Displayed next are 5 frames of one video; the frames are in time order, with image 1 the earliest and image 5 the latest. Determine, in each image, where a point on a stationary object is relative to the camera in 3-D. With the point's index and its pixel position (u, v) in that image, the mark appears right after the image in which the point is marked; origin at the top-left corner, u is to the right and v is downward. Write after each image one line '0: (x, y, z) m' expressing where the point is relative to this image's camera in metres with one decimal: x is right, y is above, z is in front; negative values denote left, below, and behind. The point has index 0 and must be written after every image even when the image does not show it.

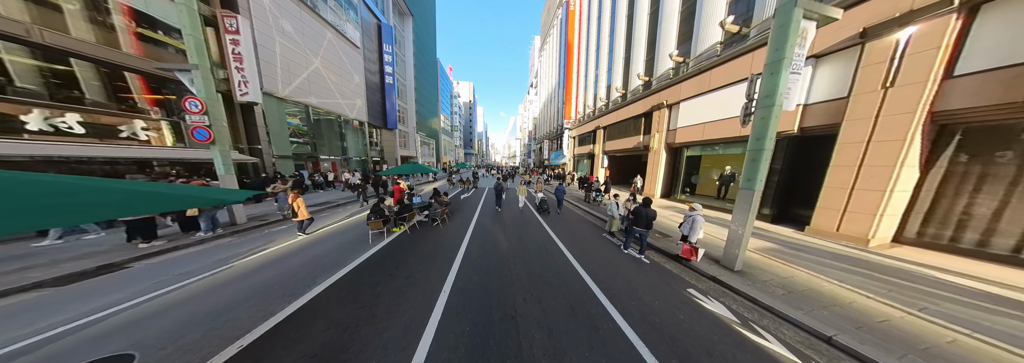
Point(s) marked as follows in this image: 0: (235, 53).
0: (-15.8, +7.3, +9.4) m
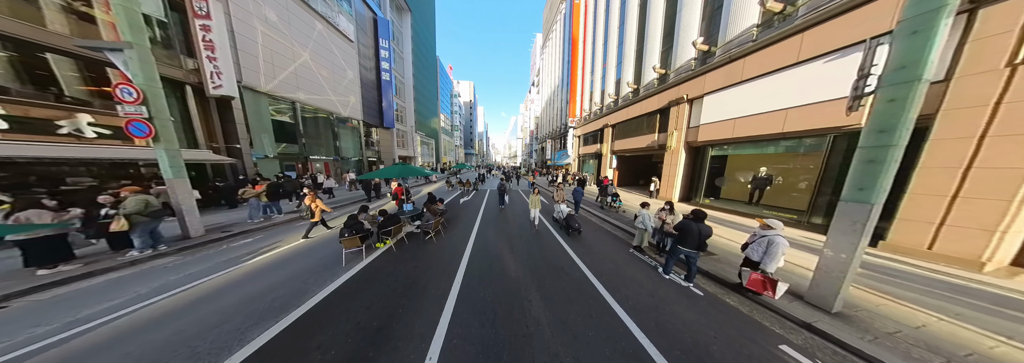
0: (-15.5, +7.2, +8.3) m
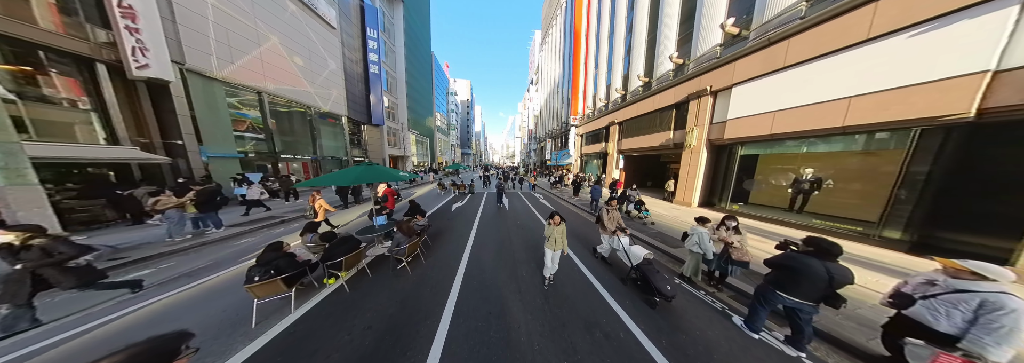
0: (-15.5, +7.0, +6.6) m
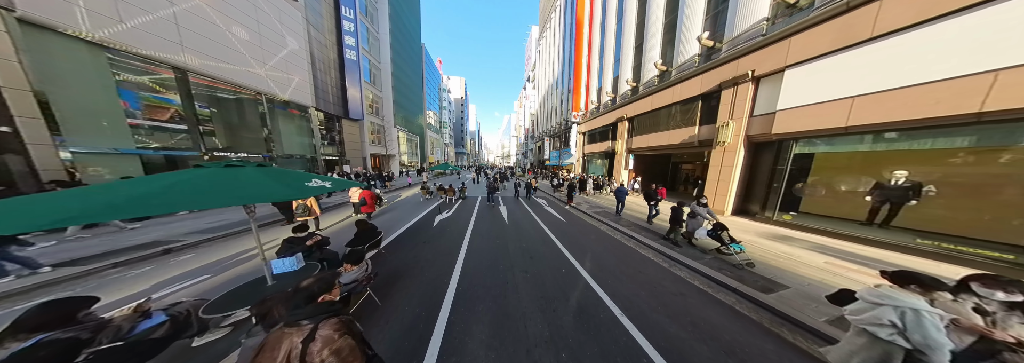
0: (-15.3, +6.7, +3.8) m
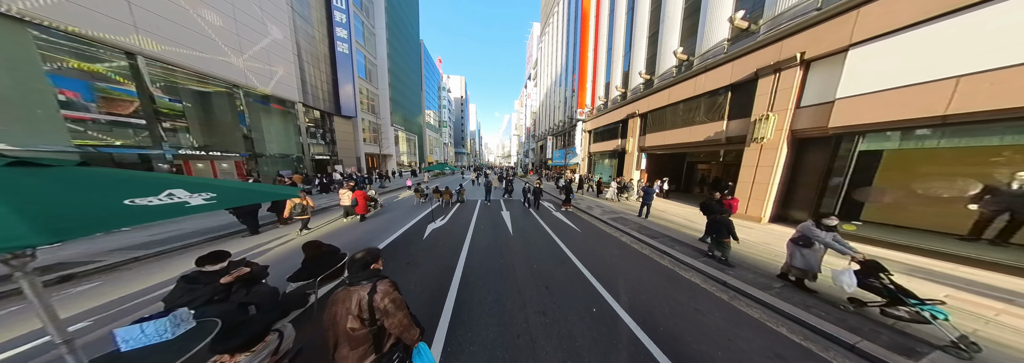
0: (-15.1, +6.6, +2.5) m
